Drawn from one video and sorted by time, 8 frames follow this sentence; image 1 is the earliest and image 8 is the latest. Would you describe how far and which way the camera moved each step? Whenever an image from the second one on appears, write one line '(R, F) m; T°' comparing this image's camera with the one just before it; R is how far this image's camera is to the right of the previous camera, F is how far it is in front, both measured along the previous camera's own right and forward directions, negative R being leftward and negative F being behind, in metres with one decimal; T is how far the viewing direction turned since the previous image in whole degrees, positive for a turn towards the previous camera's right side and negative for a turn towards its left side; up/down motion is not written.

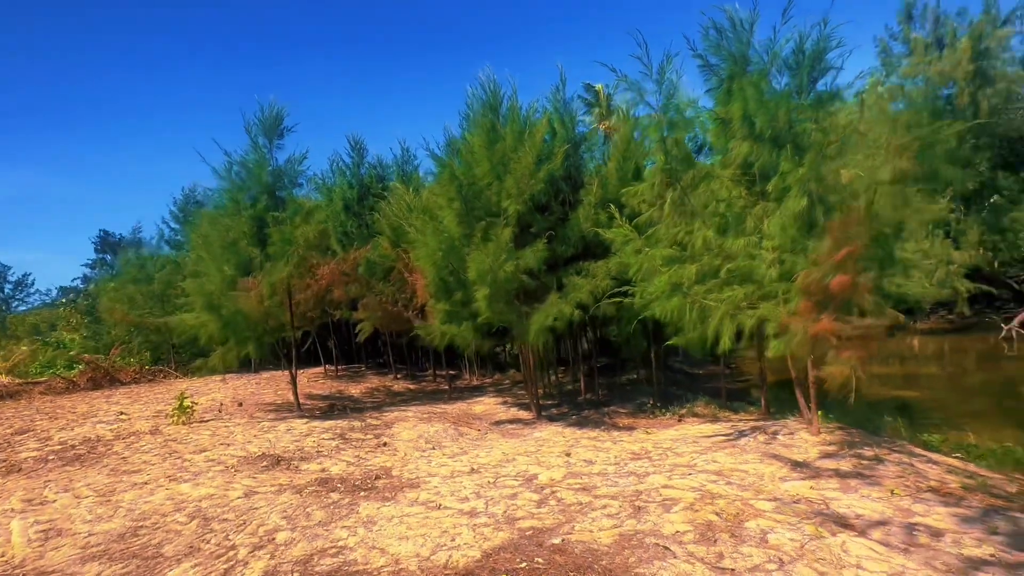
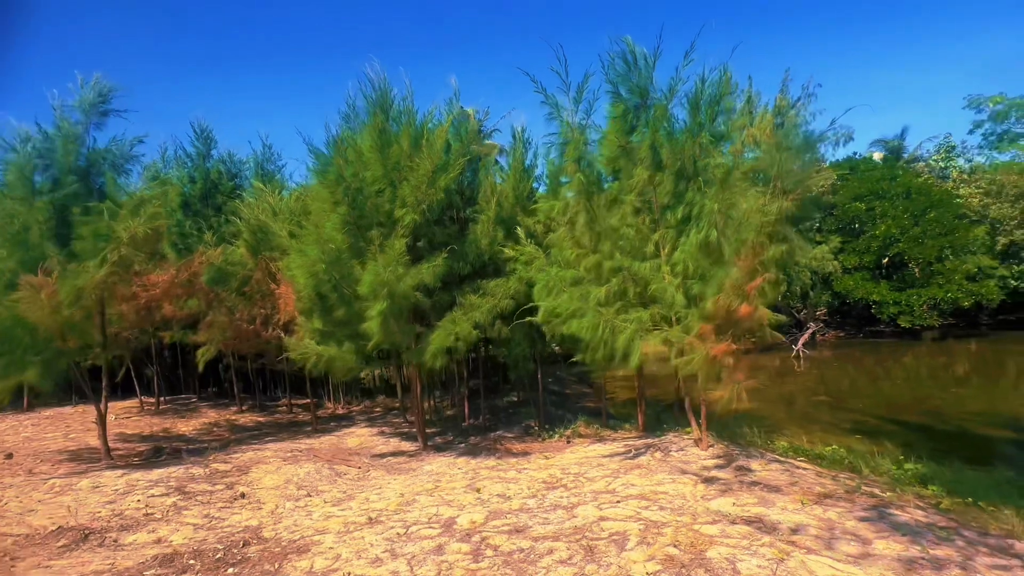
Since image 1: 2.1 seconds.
(-0.8, +0.8) m; +17°
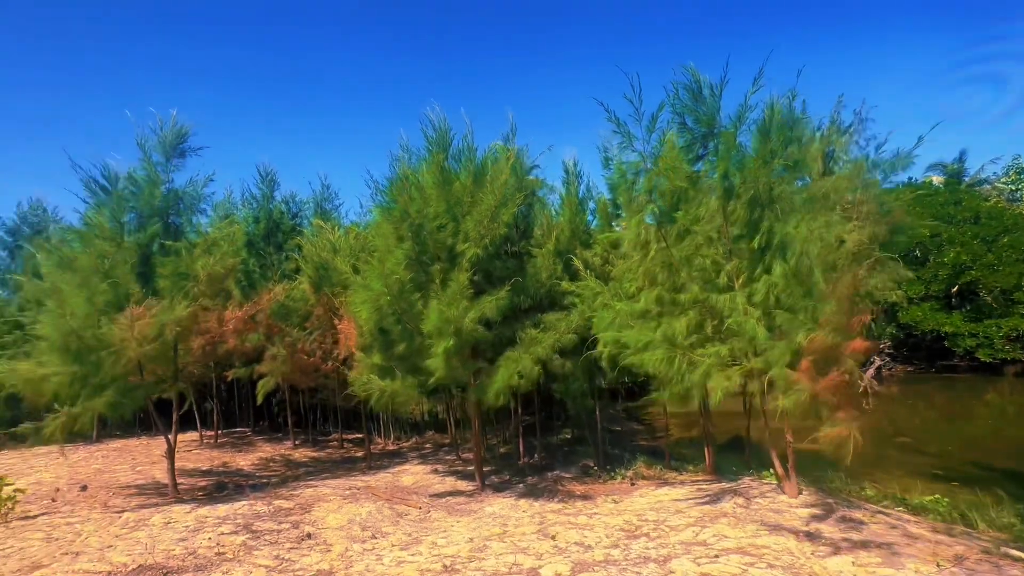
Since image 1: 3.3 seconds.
(-0.5, +0.2) m; -4°
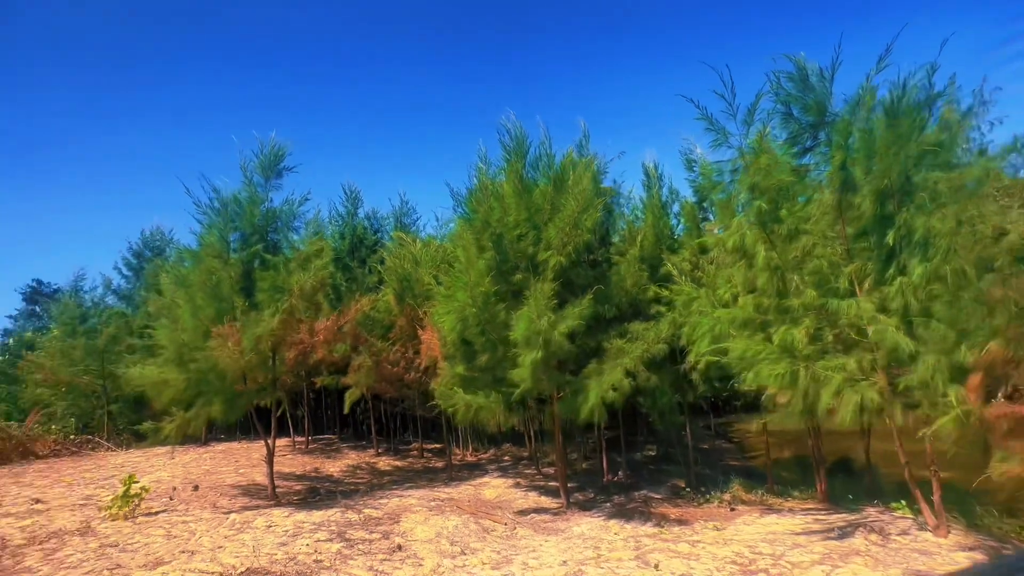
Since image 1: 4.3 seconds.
(-0.3, +0.3) m; -8°
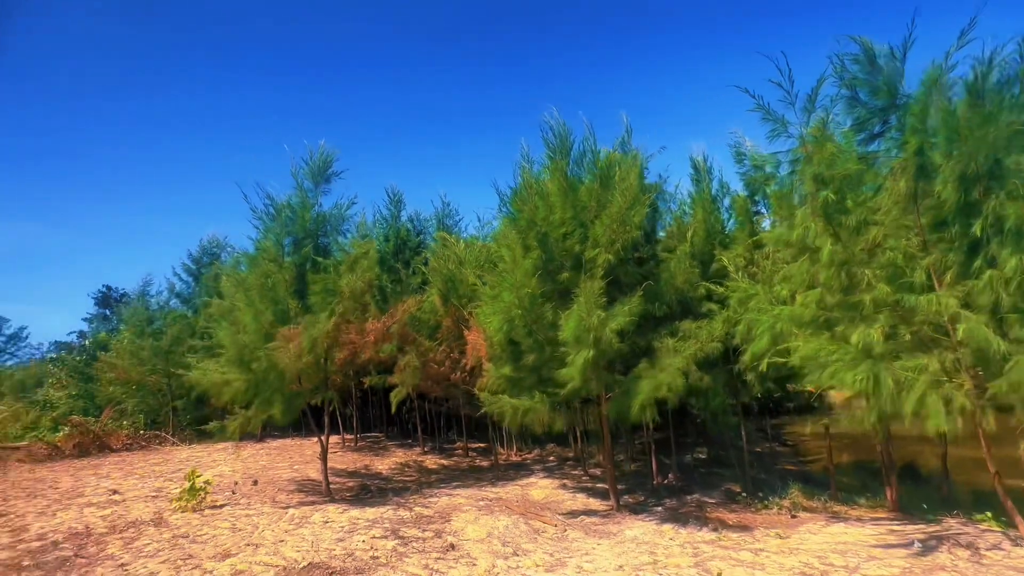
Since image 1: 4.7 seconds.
(-0.2, +0.1) m; -5°
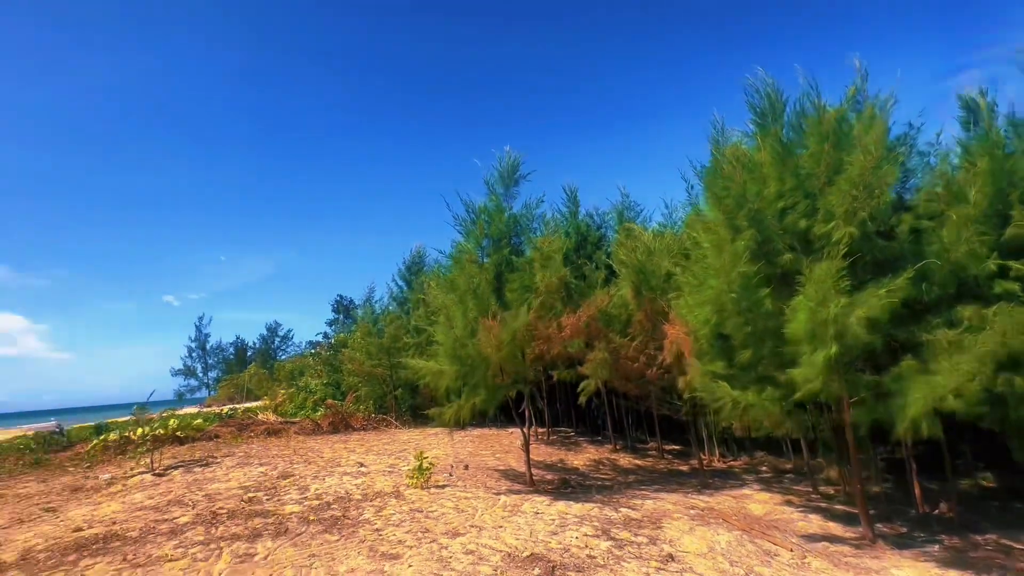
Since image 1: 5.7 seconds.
(-0.5, +0.3) m; -21°
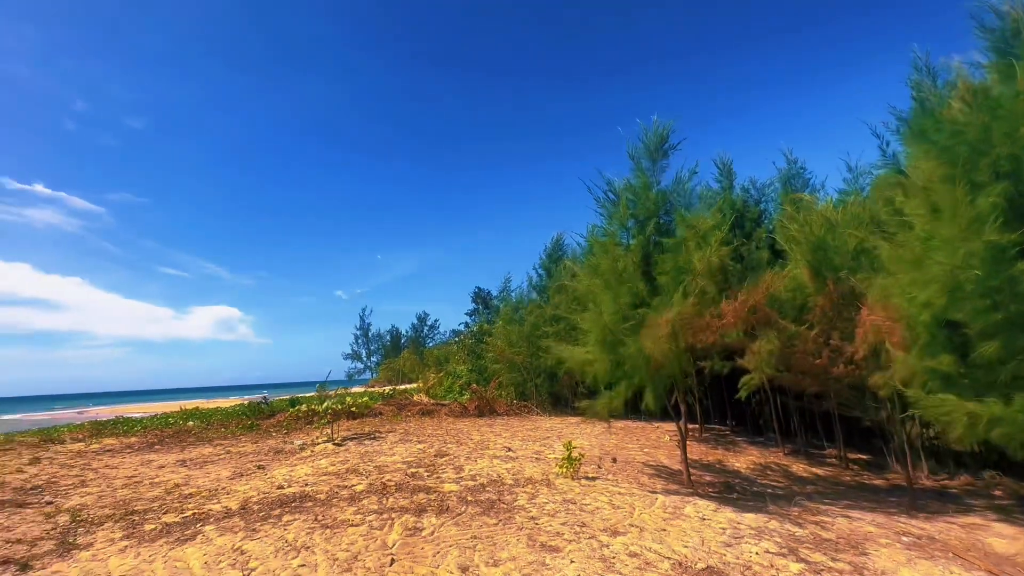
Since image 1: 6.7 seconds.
(-0.4, +0.4) m; -16°
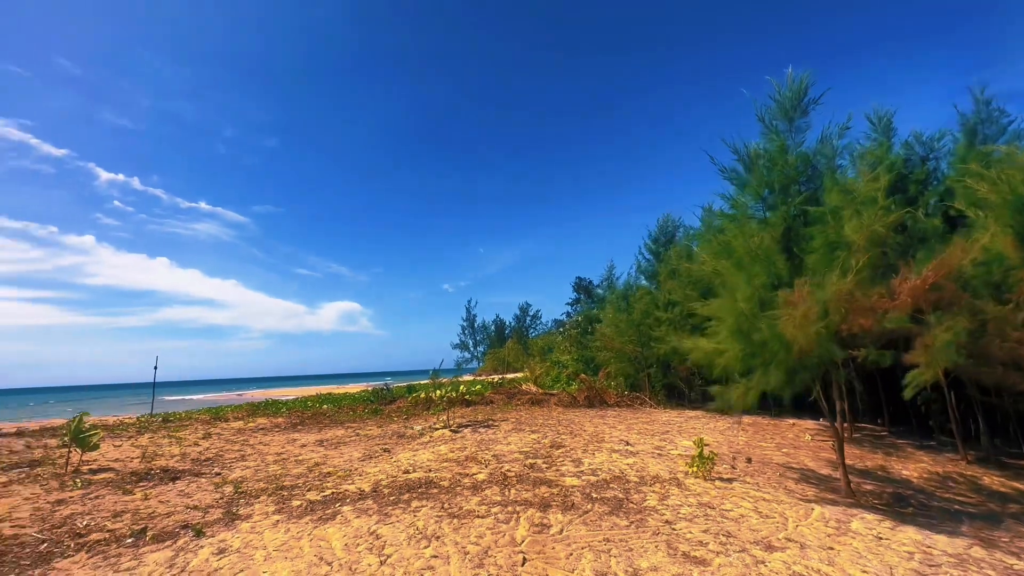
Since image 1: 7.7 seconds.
(-0.3, +0.4) m; -12°
